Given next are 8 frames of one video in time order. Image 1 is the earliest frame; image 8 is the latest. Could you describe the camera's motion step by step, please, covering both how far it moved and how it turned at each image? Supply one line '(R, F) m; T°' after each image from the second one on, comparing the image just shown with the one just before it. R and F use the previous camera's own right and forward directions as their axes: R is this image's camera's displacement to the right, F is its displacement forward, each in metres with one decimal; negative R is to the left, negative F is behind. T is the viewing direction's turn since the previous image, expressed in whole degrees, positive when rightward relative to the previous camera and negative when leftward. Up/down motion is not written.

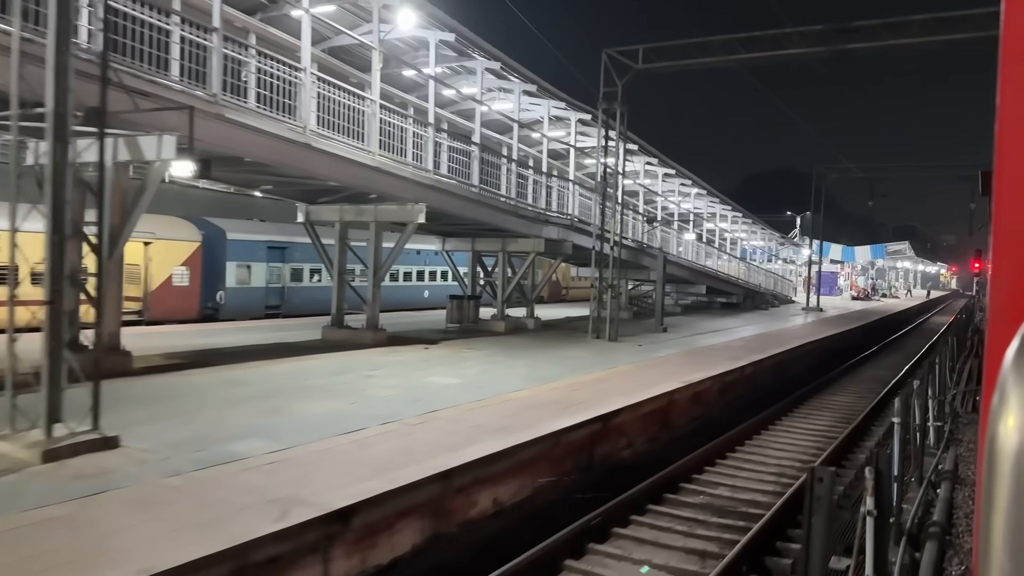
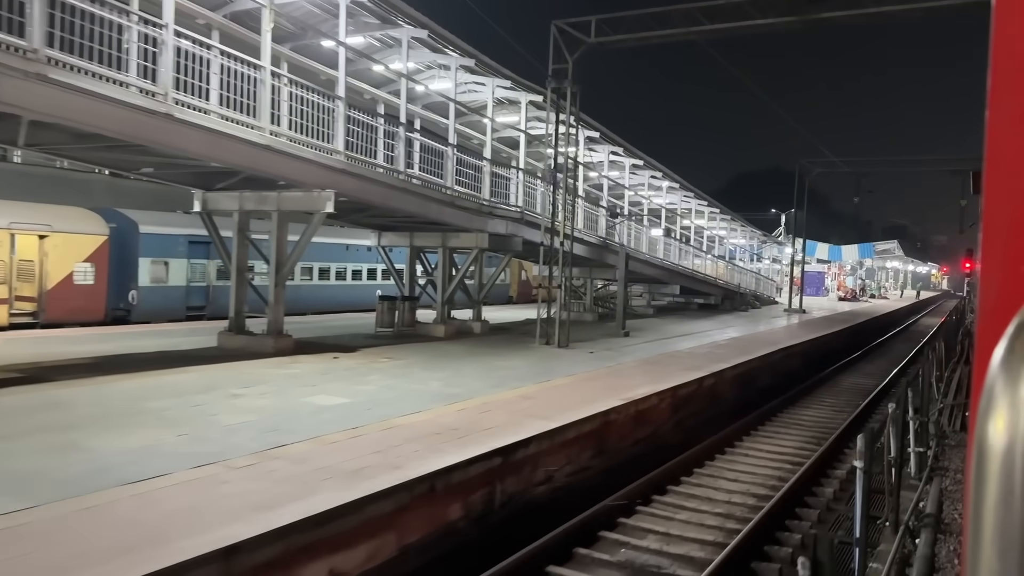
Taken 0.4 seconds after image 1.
(+1.0, +1.4) m; +1°
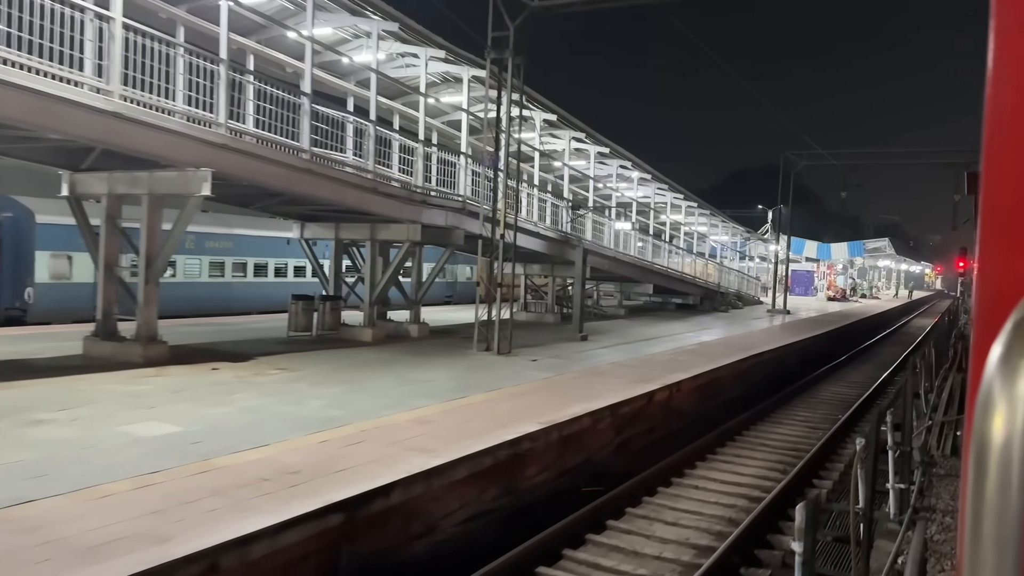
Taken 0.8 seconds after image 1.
(+1.0, +1.4) m; 0°
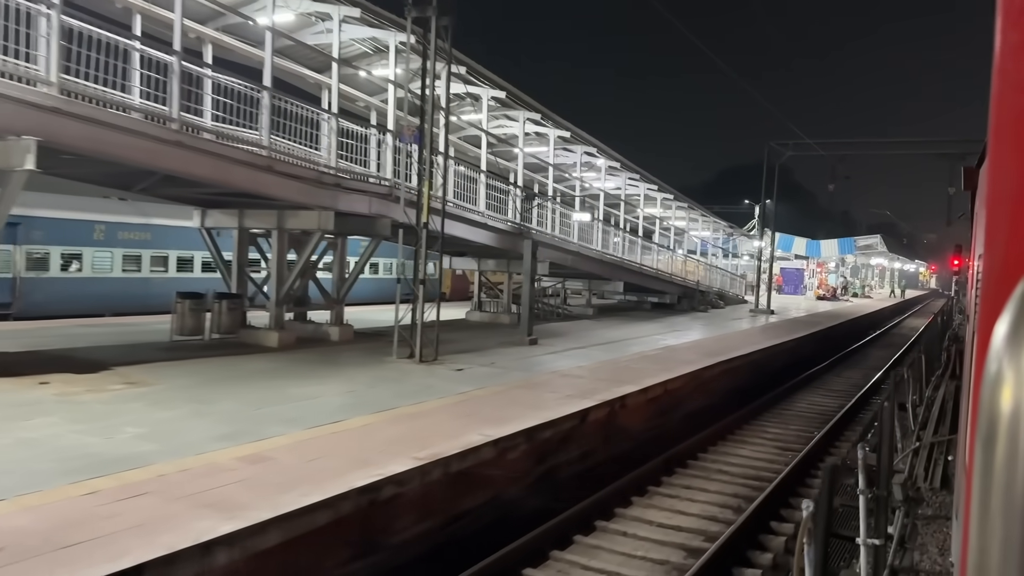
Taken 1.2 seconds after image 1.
(+1.0, +1.4) m; 0°
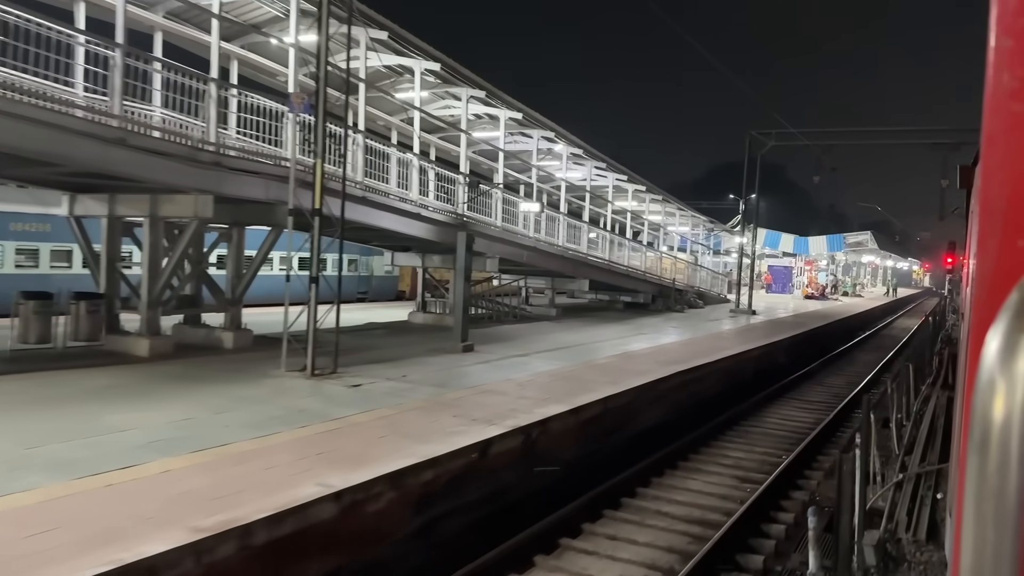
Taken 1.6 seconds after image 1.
(+1.0, +1.4) m; 0°
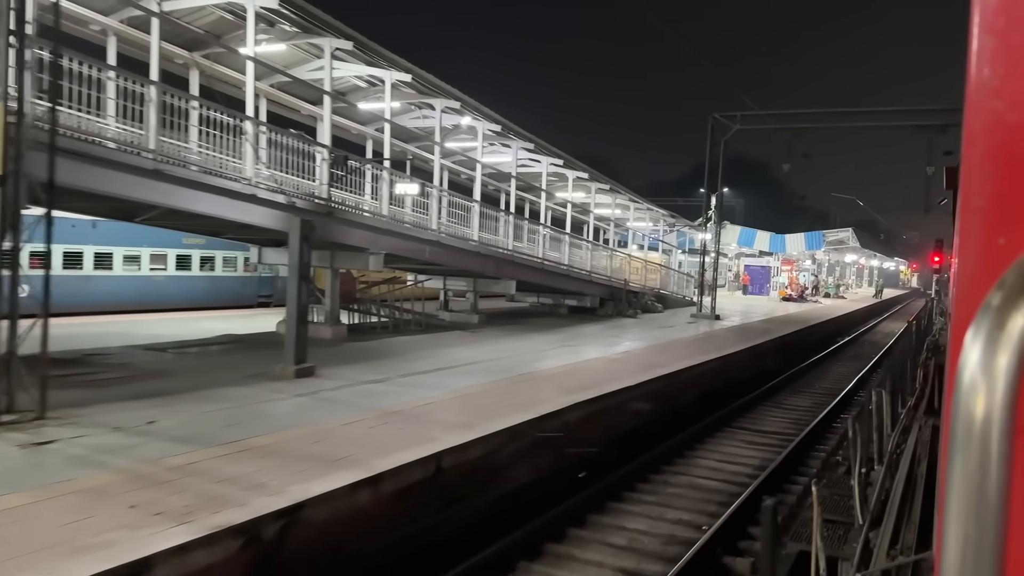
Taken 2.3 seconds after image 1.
(+1.6, +2.3) m; +1°
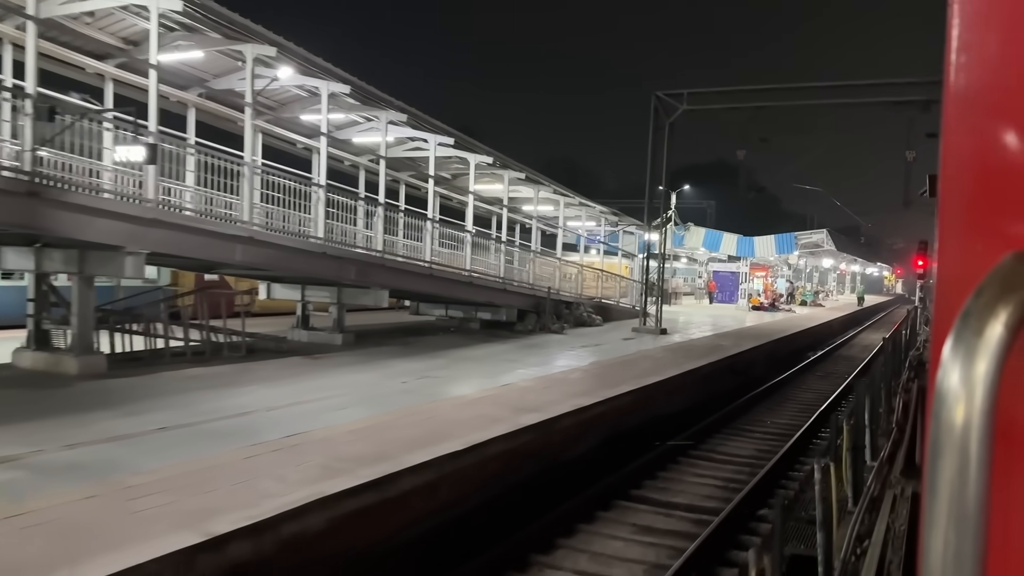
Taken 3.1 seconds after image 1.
(+1.9, +2.8) m; +1°
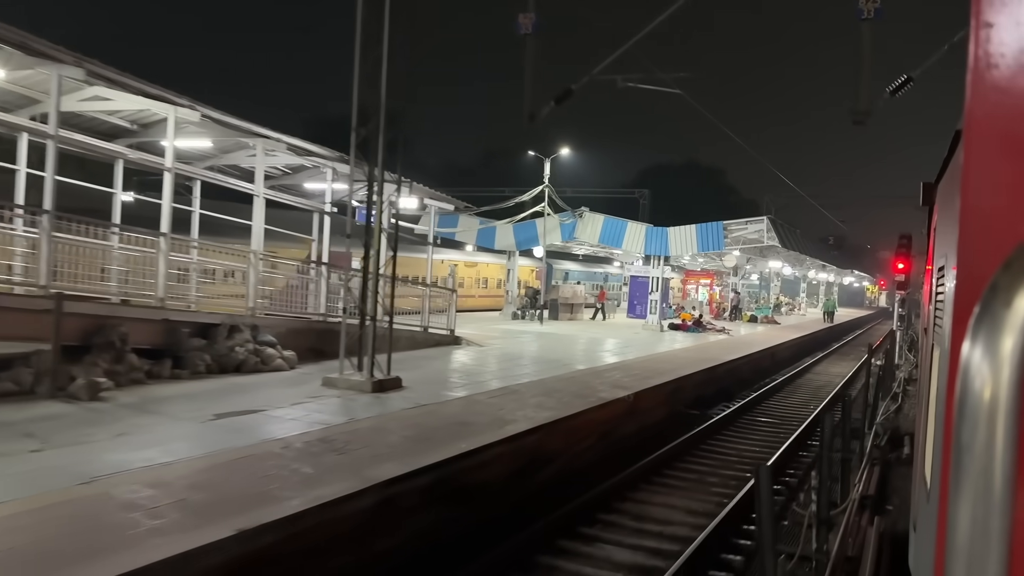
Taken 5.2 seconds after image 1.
(+5.1, +7.8) m; +1°
